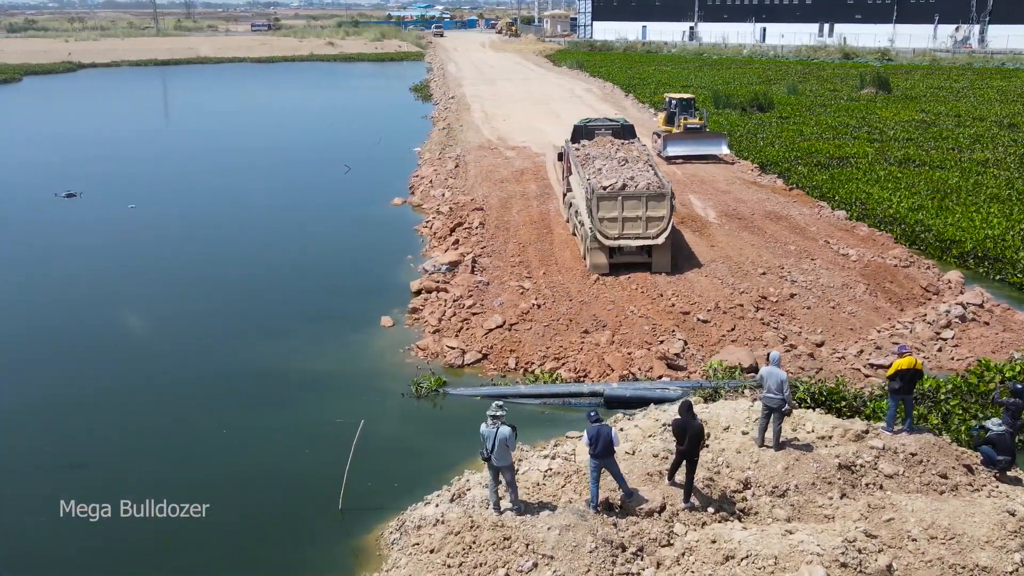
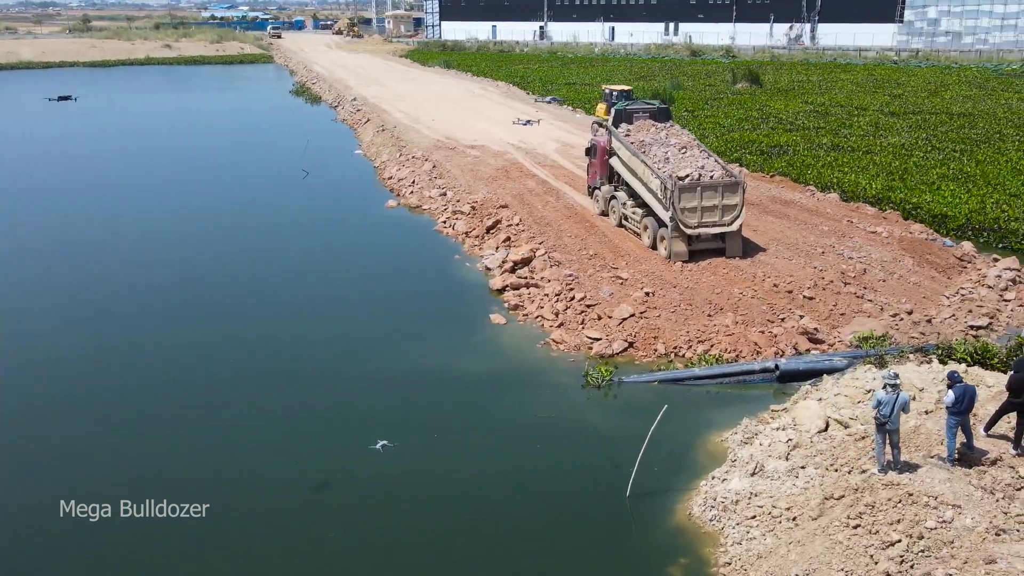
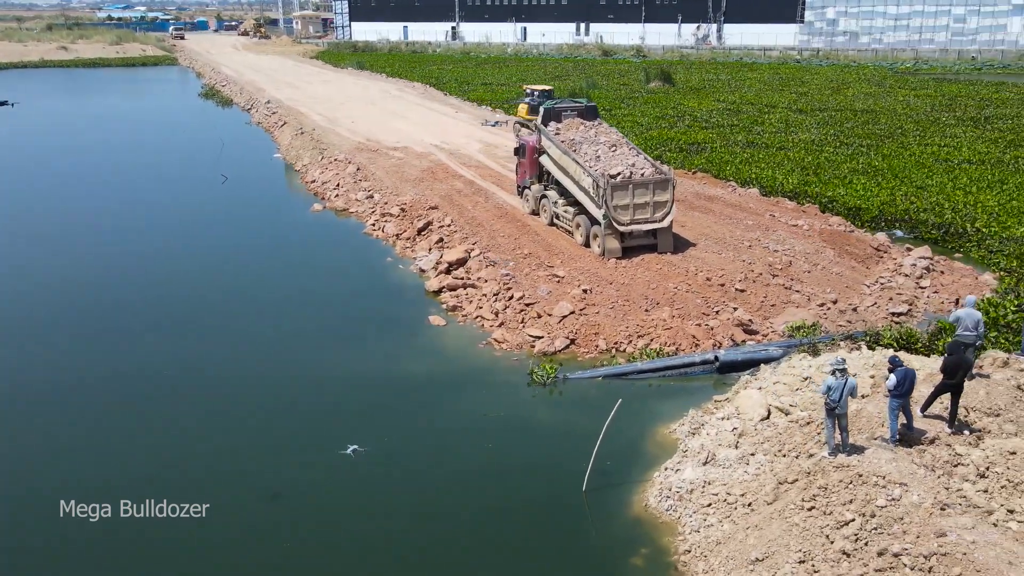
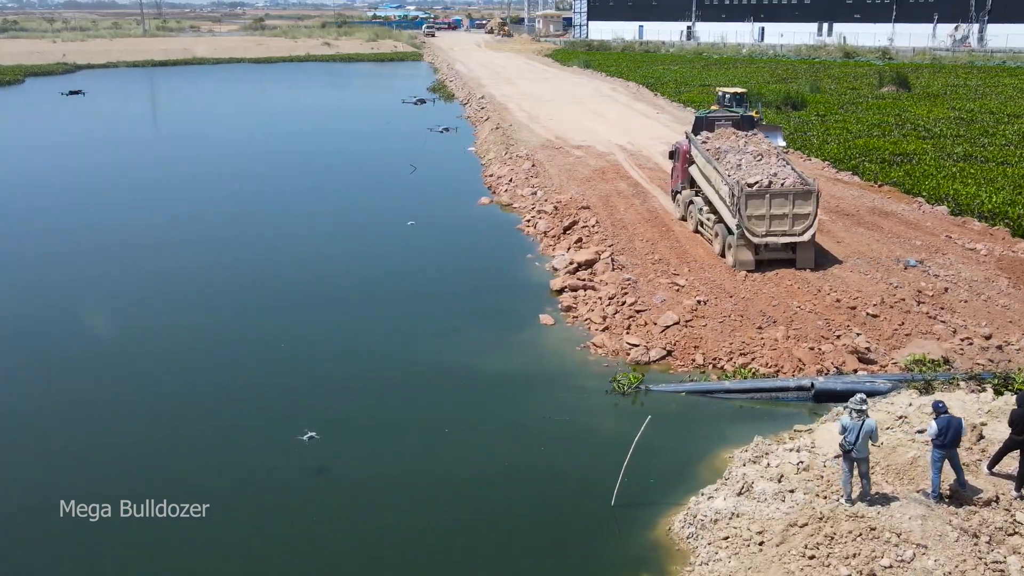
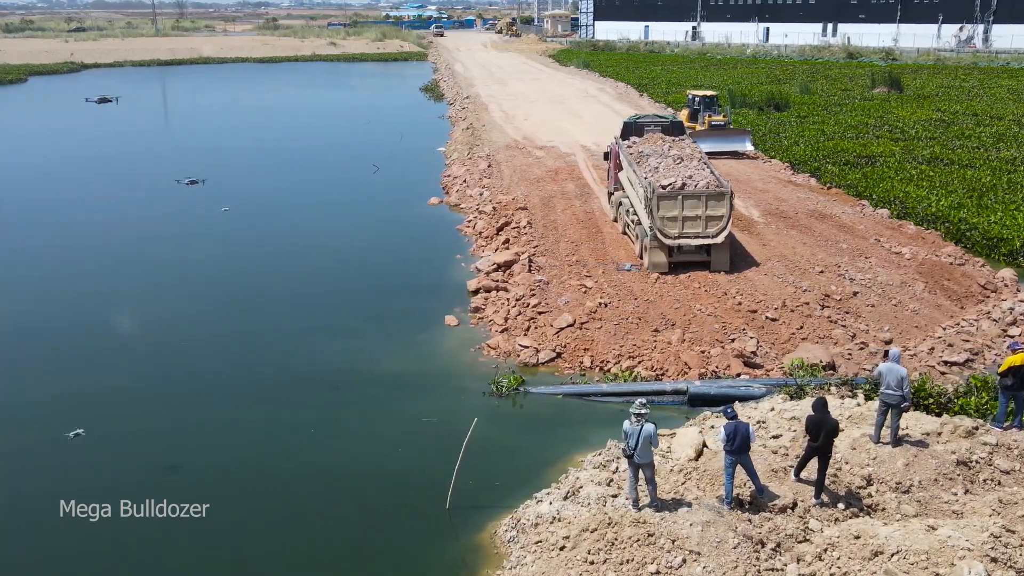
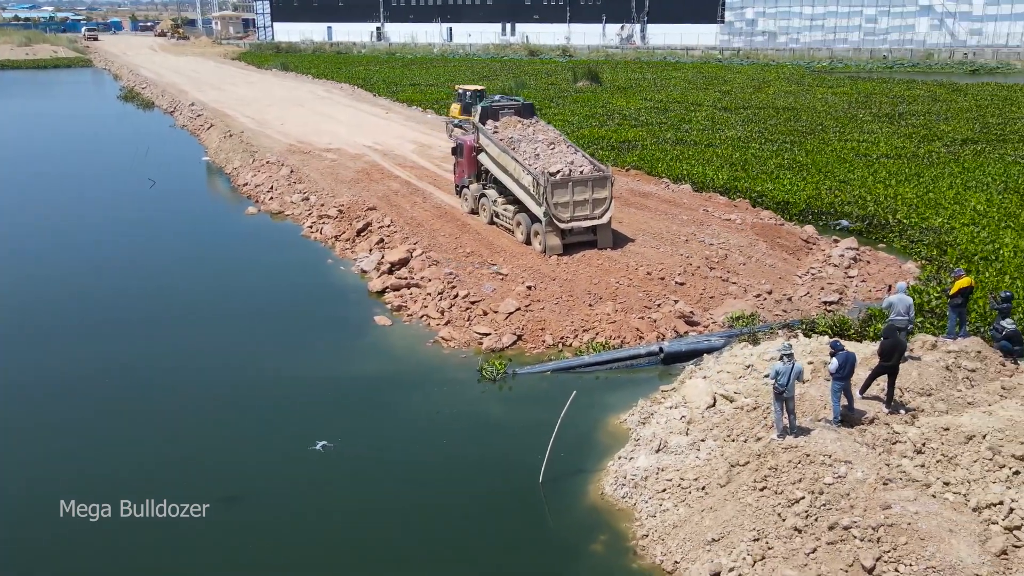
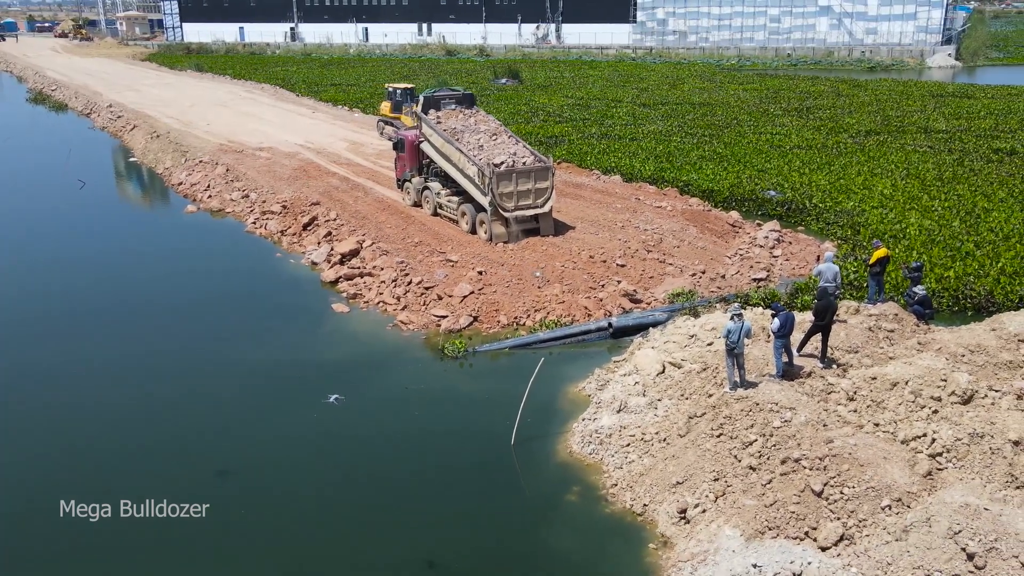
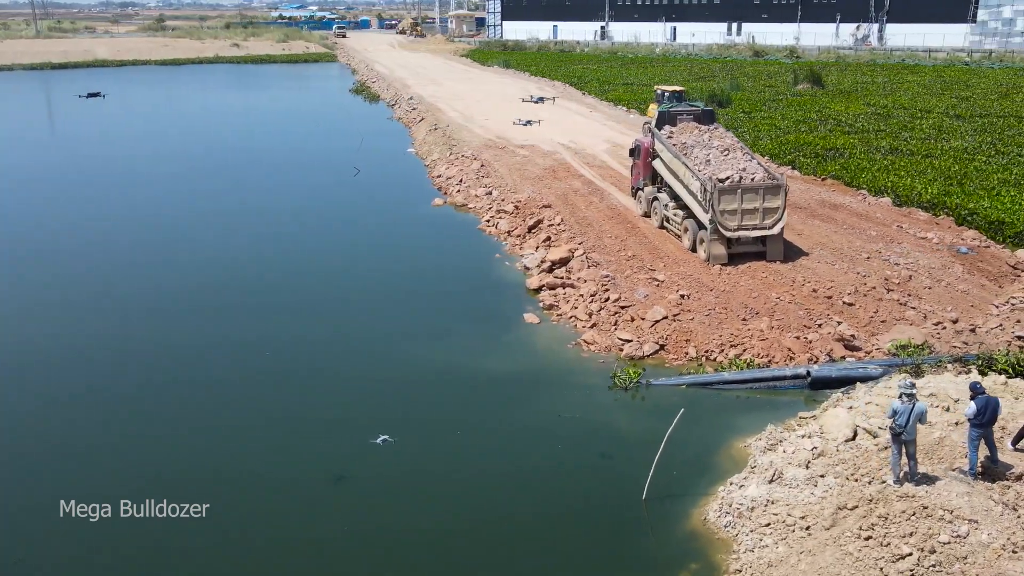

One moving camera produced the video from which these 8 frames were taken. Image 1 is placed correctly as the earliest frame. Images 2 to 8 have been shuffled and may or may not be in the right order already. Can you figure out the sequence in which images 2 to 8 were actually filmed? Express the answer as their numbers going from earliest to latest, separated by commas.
5, 4, 8, 2, 3, 6, 7
